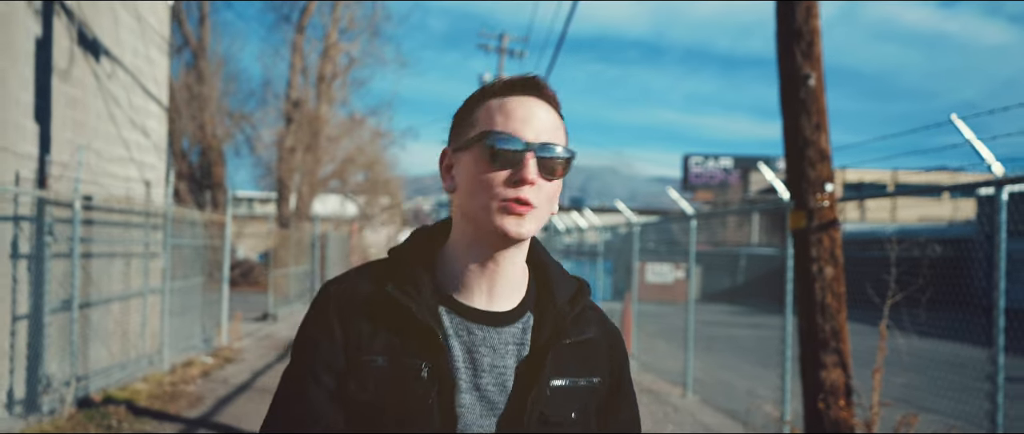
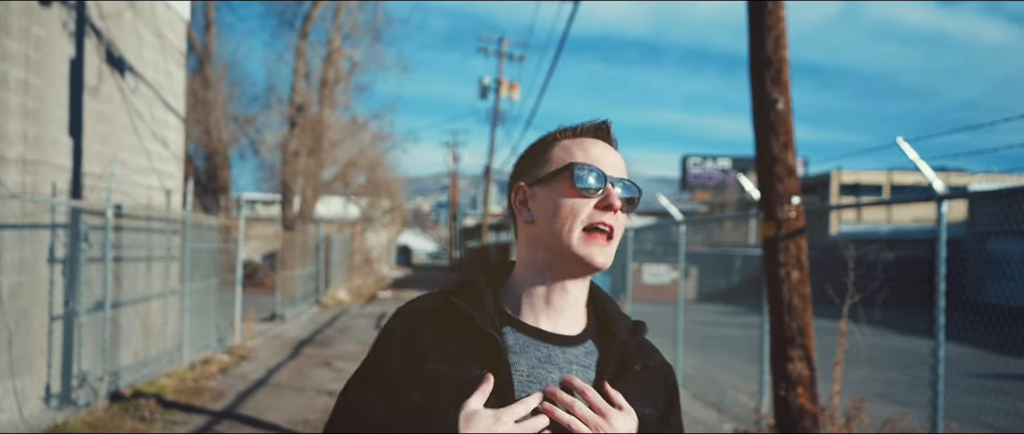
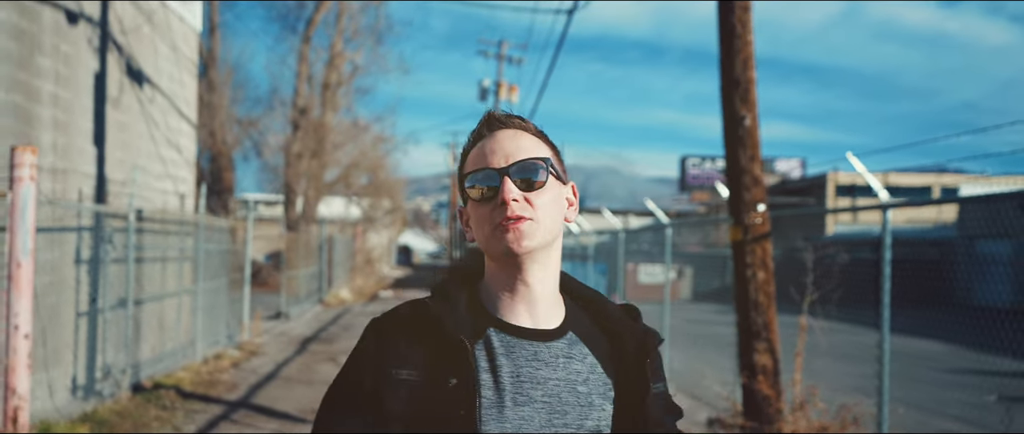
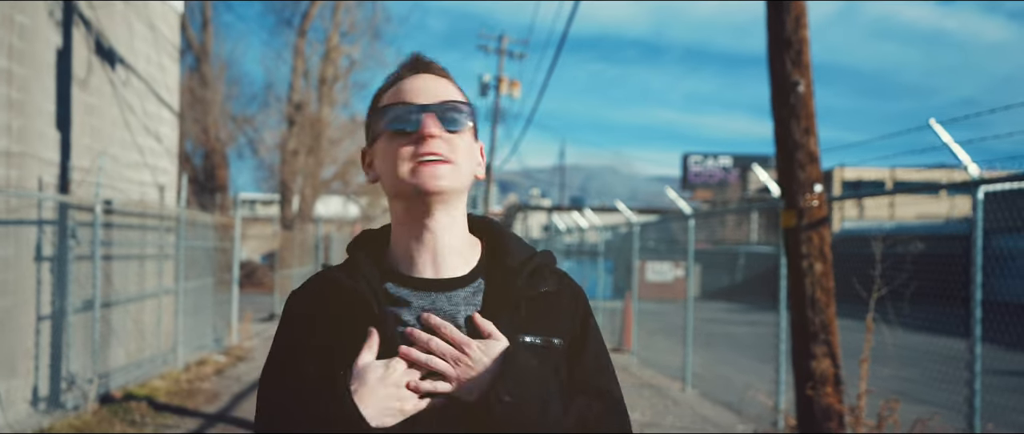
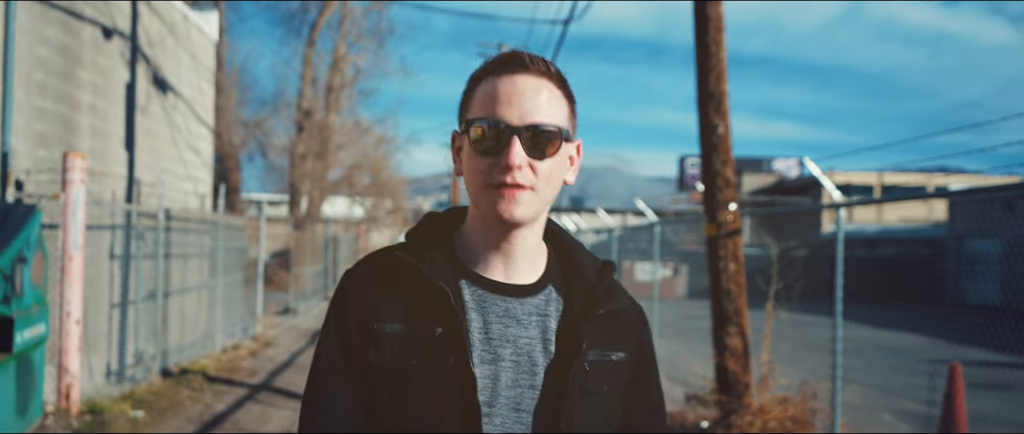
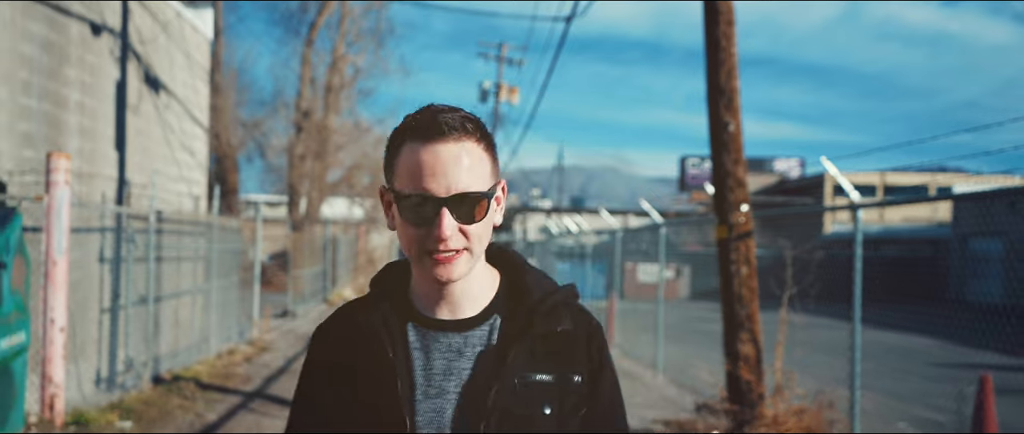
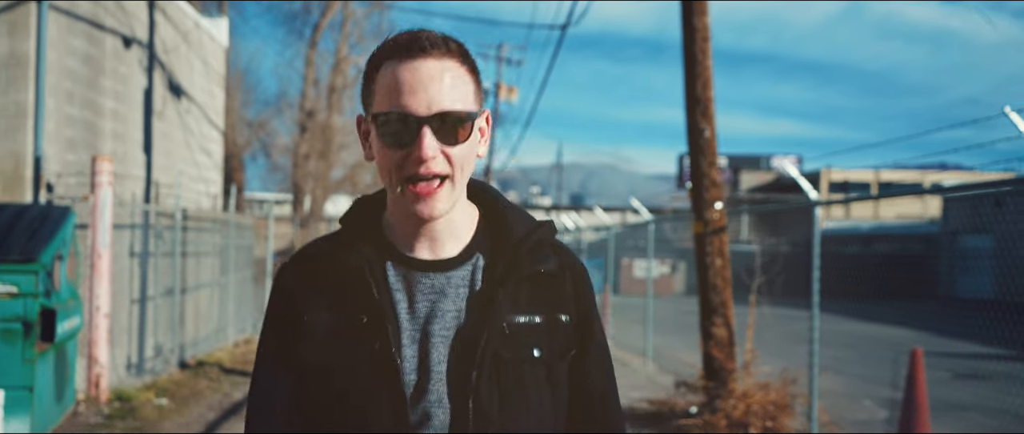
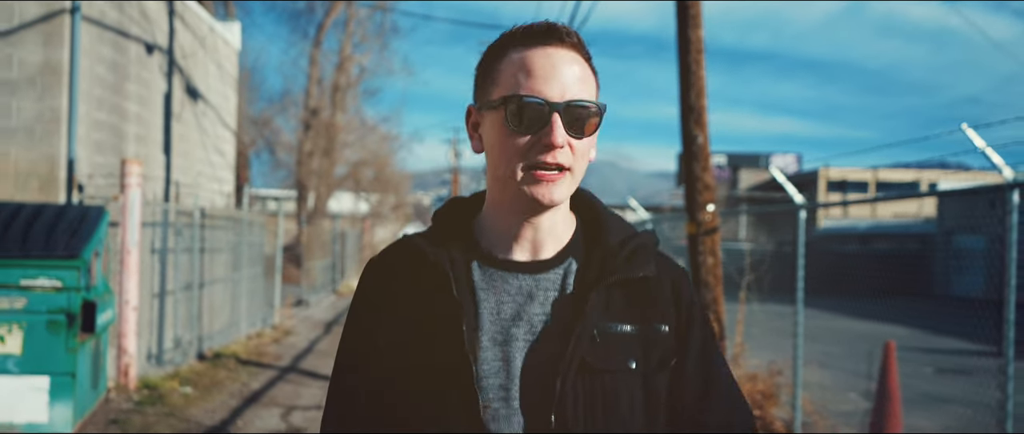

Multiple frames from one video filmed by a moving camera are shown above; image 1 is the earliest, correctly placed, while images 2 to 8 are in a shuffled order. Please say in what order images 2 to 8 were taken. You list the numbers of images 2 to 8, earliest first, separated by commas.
4, 2, 3, 6, 5, 7, 8
